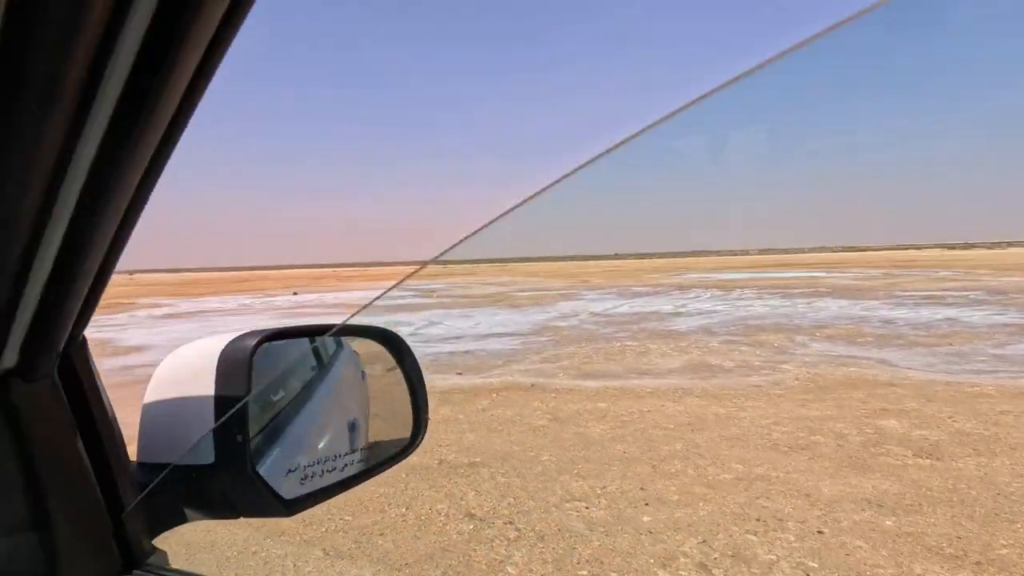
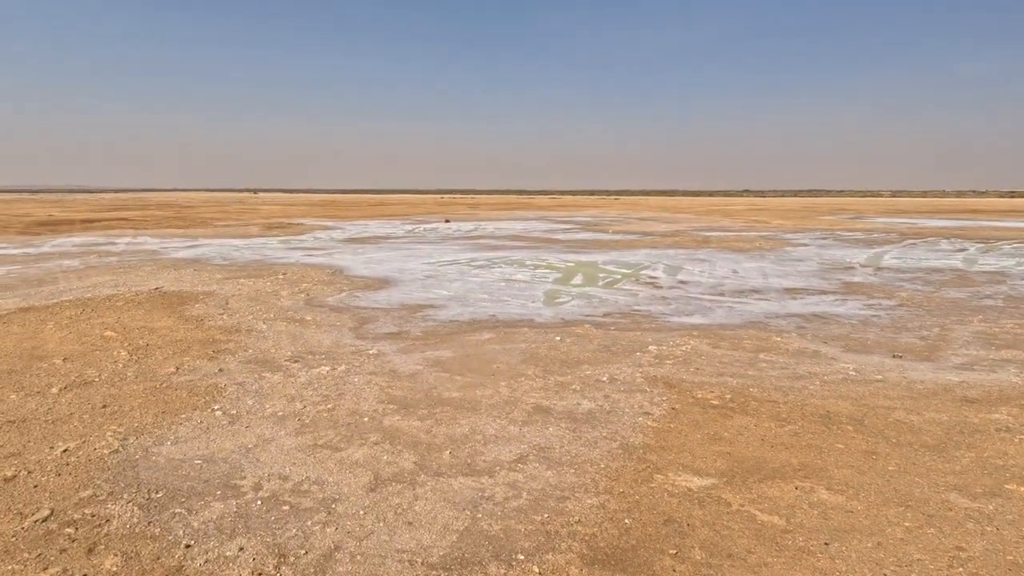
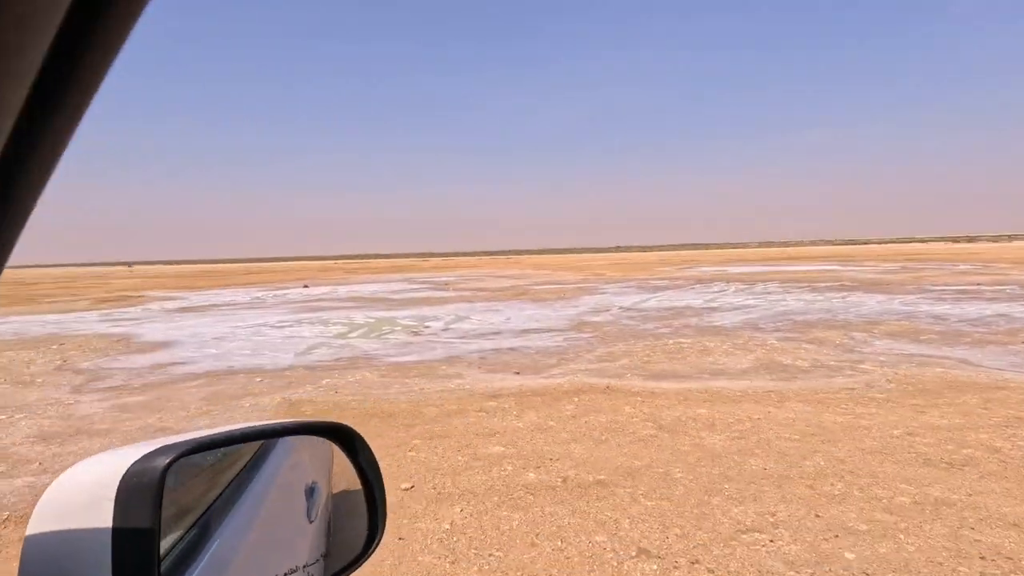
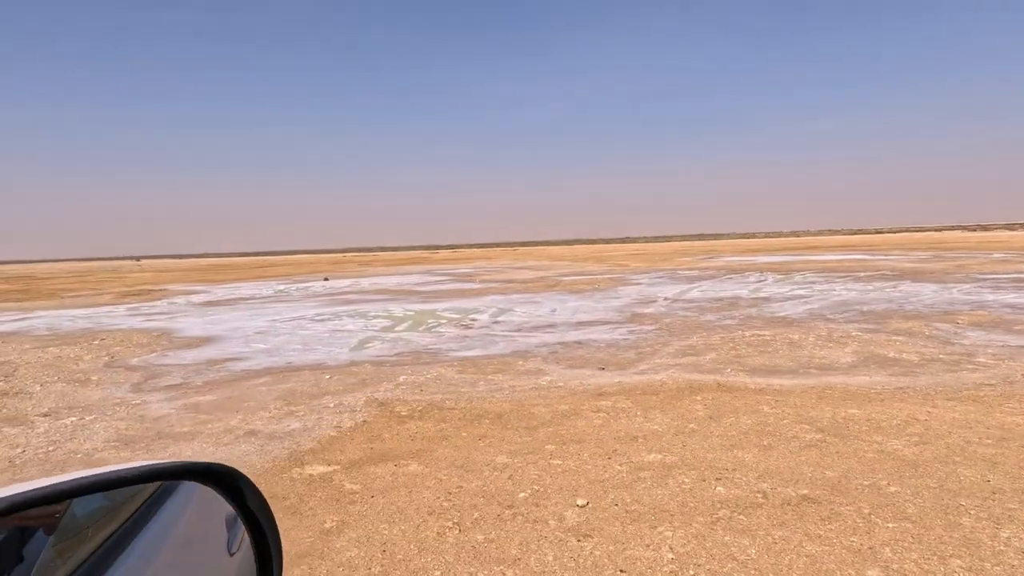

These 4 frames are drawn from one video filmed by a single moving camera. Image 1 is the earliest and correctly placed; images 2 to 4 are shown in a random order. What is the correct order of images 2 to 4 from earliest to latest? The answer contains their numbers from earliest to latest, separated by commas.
3, 4, 2
